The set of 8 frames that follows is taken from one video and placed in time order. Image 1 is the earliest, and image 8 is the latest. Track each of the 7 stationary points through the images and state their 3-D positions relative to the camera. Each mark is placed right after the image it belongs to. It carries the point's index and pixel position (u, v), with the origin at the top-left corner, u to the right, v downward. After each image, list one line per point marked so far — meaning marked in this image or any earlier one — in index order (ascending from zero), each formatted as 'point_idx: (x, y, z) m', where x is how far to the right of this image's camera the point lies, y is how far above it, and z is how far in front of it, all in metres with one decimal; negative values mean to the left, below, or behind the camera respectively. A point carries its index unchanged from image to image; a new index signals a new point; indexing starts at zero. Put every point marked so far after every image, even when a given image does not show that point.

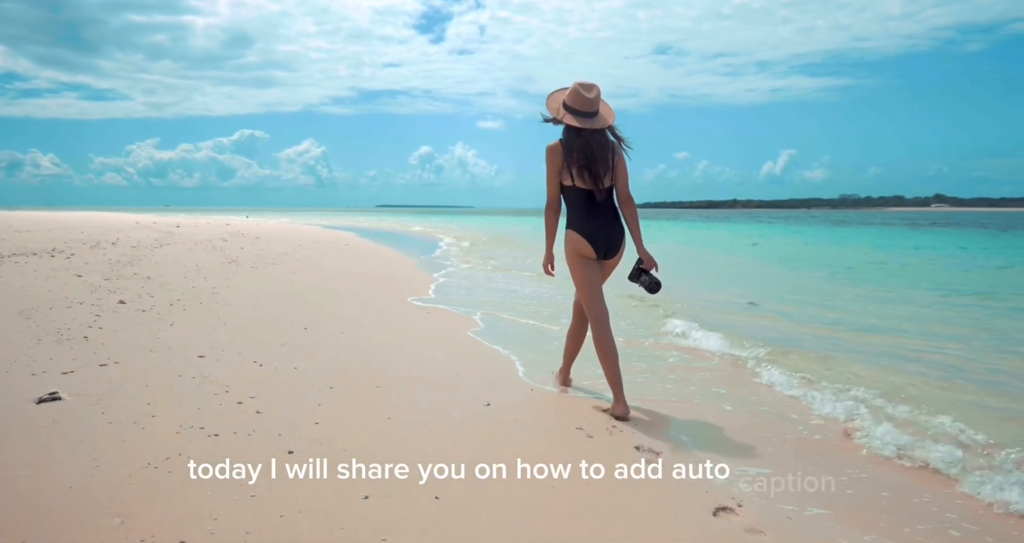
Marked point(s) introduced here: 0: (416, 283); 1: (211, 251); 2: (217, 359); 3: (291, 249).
0: (-1.6, -0.2, +9.9) m
1: (-6.2, +0.4, +12.4) m
2: (-1.8, -0.6, +3.8) m
3: (-5.4, +0.5, +14.7) m
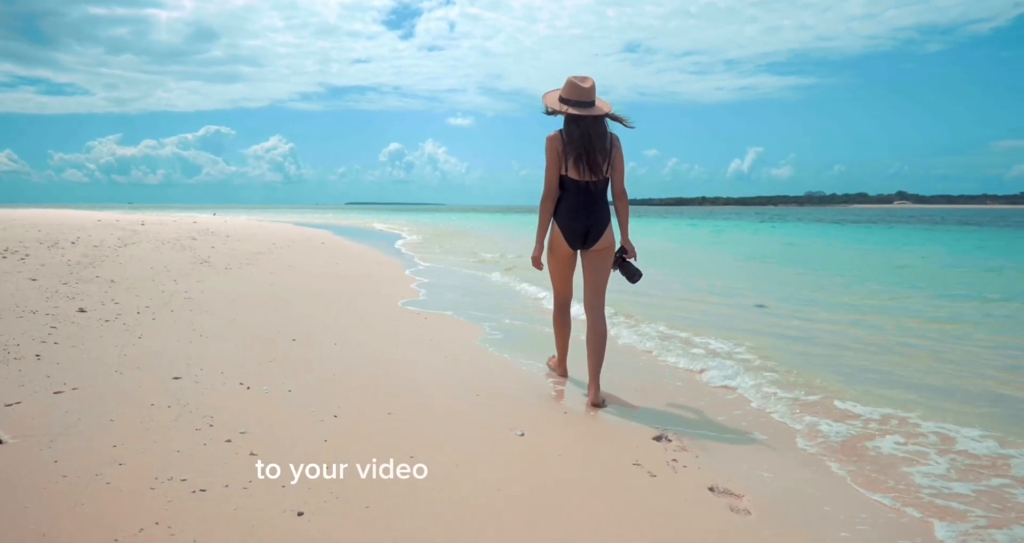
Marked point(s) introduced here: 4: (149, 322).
0: (-1.7, -0.2, +9.3) m
1: (-6.4, +0.4, +11.7) m
2: (-1.7, -0.6, +3.3) m
3: (-5.7, +0.5, +14.0) m
4: (-2.8, -0.4, +4.6) m
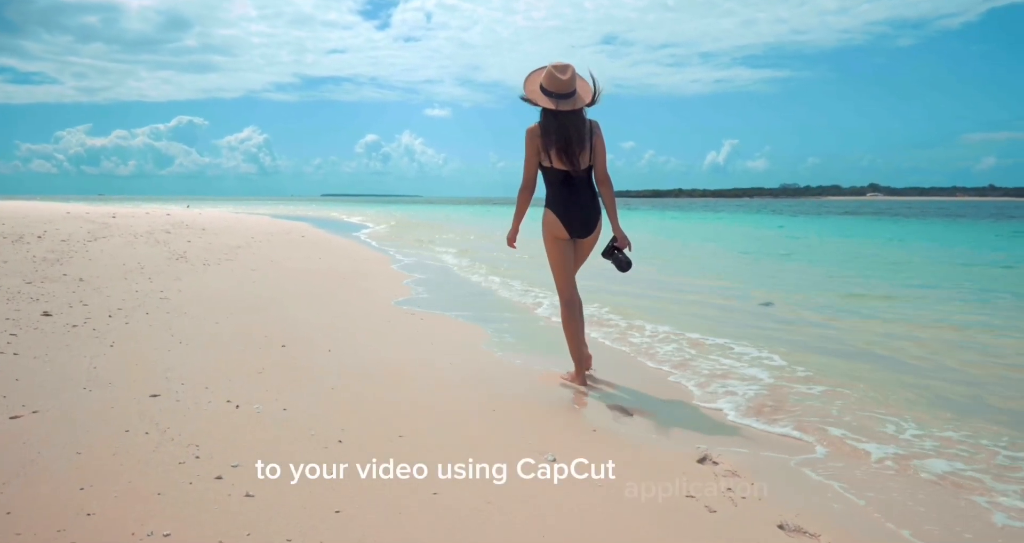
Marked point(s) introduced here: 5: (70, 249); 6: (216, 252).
0: (-1.8, -0.1, +9.0) m
1: (-6.6, +0.5, +11.1) m
2: (-1.6, -0.6, +2.9) m
3: (-6.0, +0.6, +13.5) m
4: (-2.8, -0.4, +4.2) m
5: (-6.6, +0.3, +9.0) m
6: (-5.5, +0.4, +11.1) m
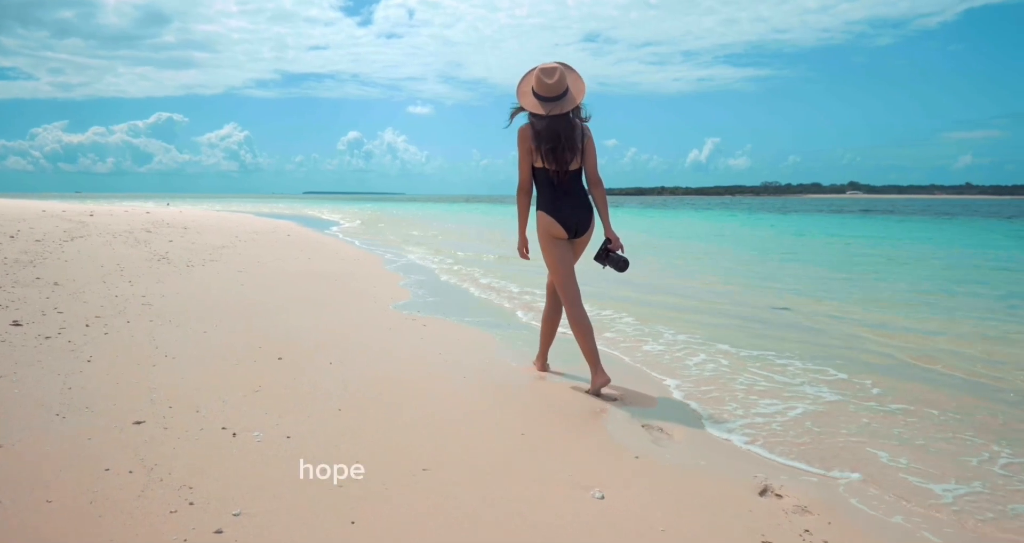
0: (-1.8, -0.1, +8.6) m
1: (-6.7, +0.5, +10.7) m
2: (-1.5, -0.6, +2.6) m
3: (-6.1, +0.6, +13.0) m
4: (-2.7, -0.4, +3.9) m
5: (-6.6, +0.3, +8.5) m
6: (-5.6, +0.4, +10.7) m
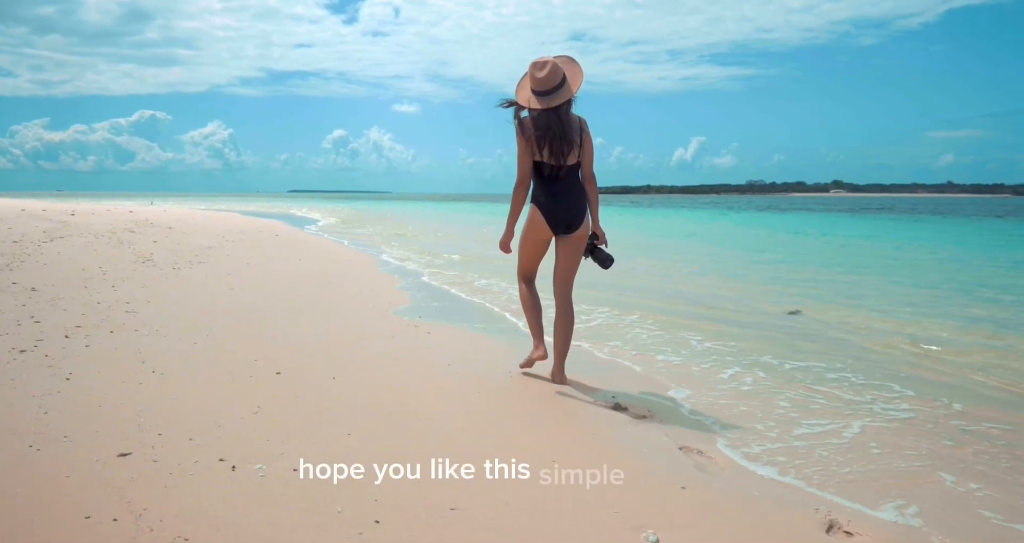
0: (-1.8, -0.2, +8.3) m
1: (-6.7, +0.4, +10.3) m
2: (-1.4, -0.7, +2.3) m
3: (-6.2, +0.6, +12.6) m
4: (-2.6, -0.5, +3.6) m
5: (-6.6, +0.3, +8.2) m
6: (-5.6, +0.3, +10.3) m
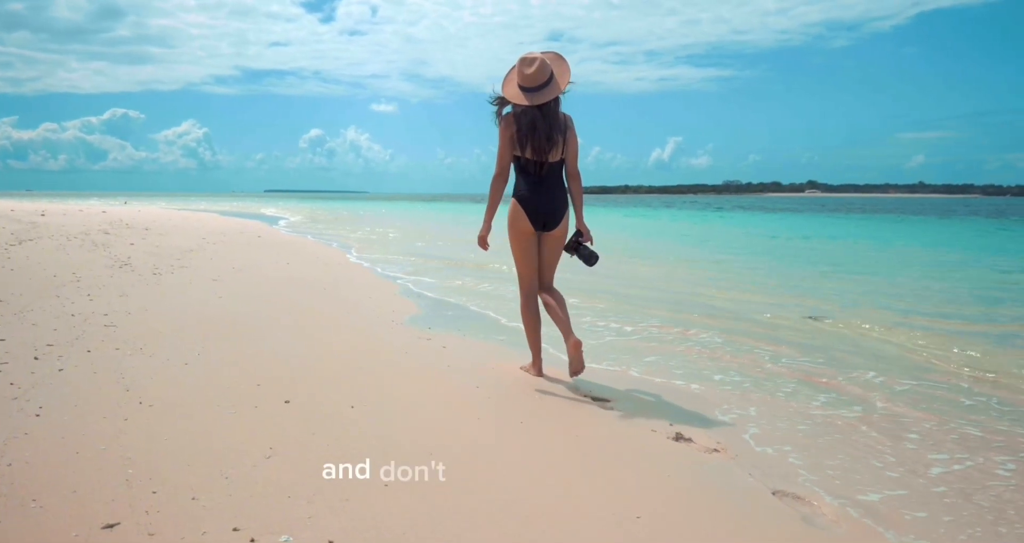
0: (-1.8, -0.2, +7.9) m
1: (-6.7, +0.4, +9.7) m
2: (-1.1, -0.7, +1.8) m
3: (-6.3, +0.5, +12.0) m
4: (-2.4, -0.5, +3.1) m
5: (-6.5, +0.2, +7.5) m
6: (-5.6, +0.2, +9.7) m
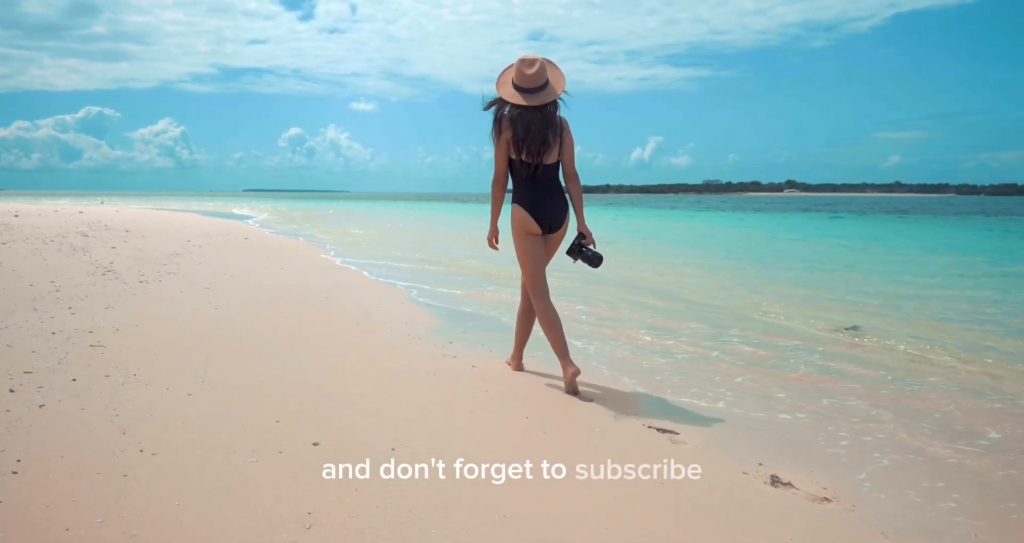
0: (-1.6, -0.3, +7.4) m
1: (-6.6, +0.3, +9.0) m
2: (-0.8, -0.8, +1.4) m
3: (-6.2, +0.4, +11.4) m
4: (-2.1, -0.6, +2.6) m
5: (-6.4, +0.1, +6.9) m
6: (-5.5, +0.2, +9.2) m
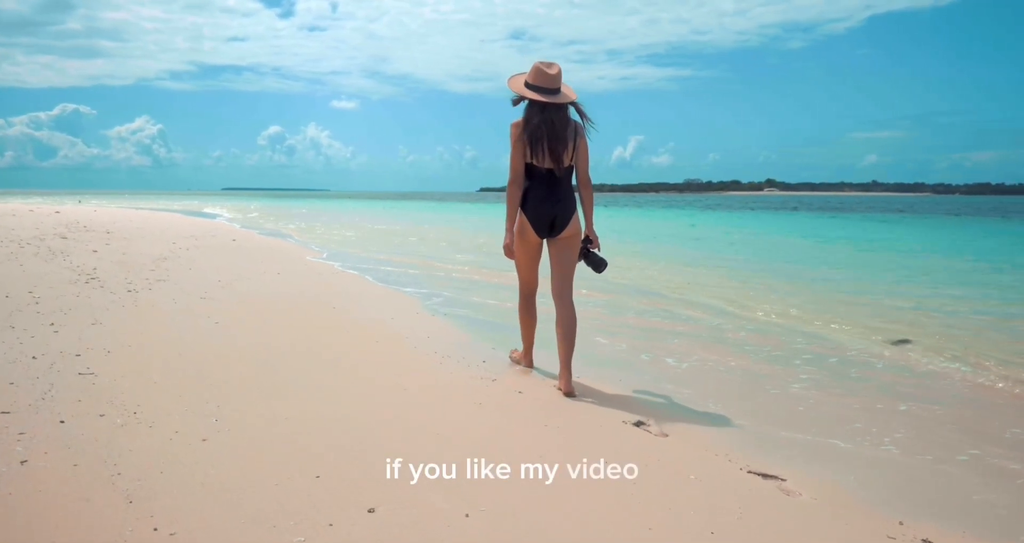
0: (-1.4, -0.4, +6.9) m
1: (-6.4, +0.2, +8.4) m
2: (-0.4, -0.9, +0.9) m
3: (-6.1, +0.3, +10.8) m
4: (-1.7, -0.7, +2.1) m
5: (-6.2, 0.0, +6.3) m
6: (-5.3, +0.1, +8.5) m
